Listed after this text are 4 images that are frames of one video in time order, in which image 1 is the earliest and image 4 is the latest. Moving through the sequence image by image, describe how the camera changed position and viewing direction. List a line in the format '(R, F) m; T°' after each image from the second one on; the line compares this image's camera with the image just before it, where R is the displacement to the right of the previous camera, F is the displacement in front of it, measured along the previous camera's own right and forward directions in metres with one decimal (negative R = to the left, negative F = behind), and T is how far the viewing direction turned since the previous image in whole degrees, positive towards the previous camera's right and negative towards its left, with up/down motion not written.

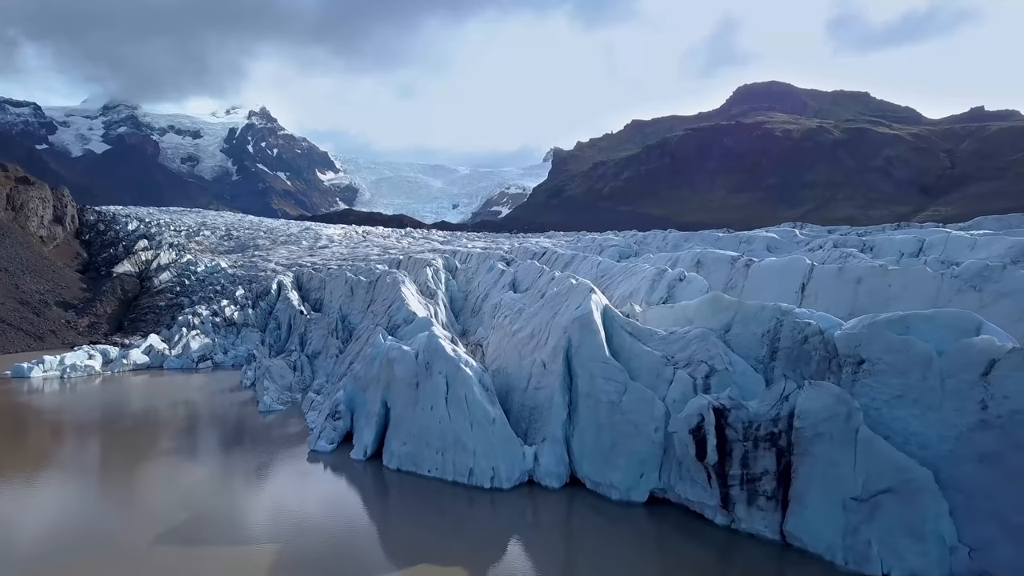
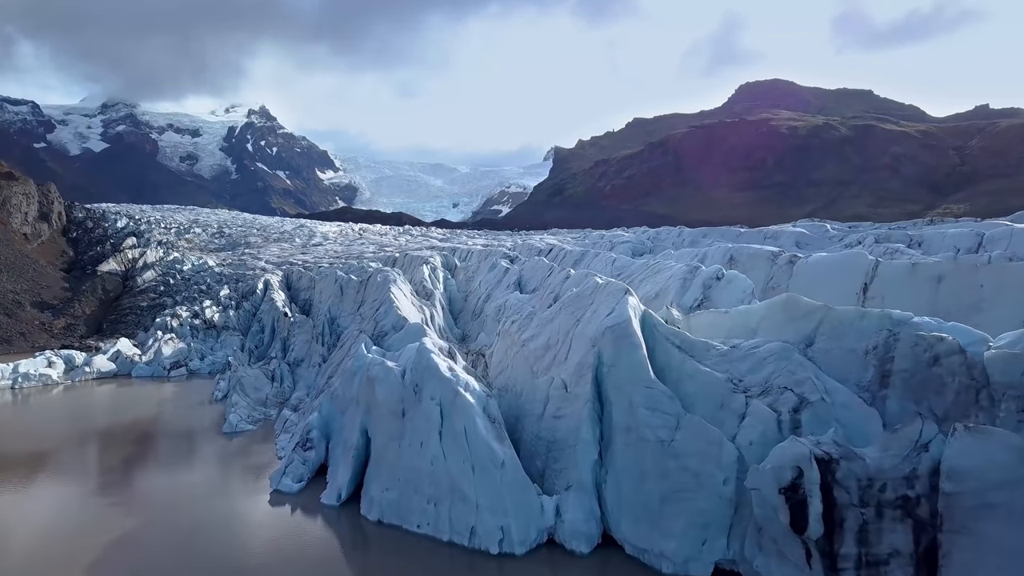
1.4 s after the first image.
(-0.1, +2.4) m; 0°
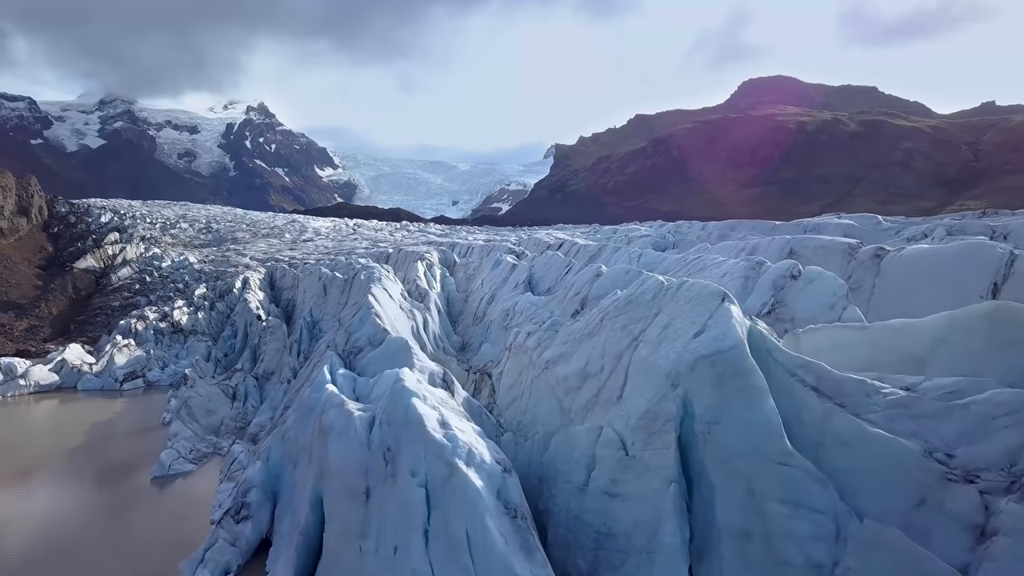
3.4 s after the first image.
(-0.2, +3.2) m; 0°
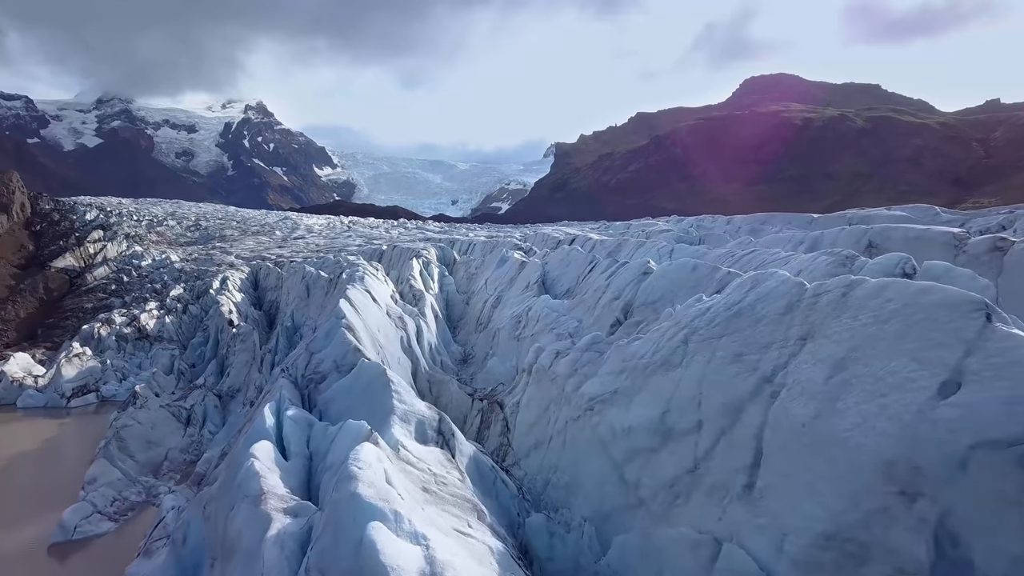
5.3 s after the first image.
(-0.2, +2.7) m; 0°
